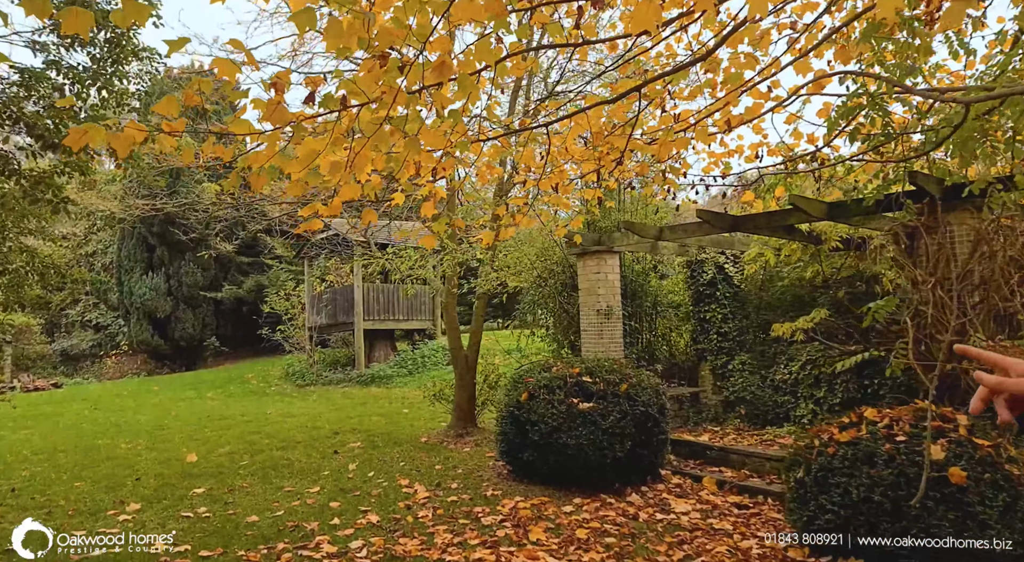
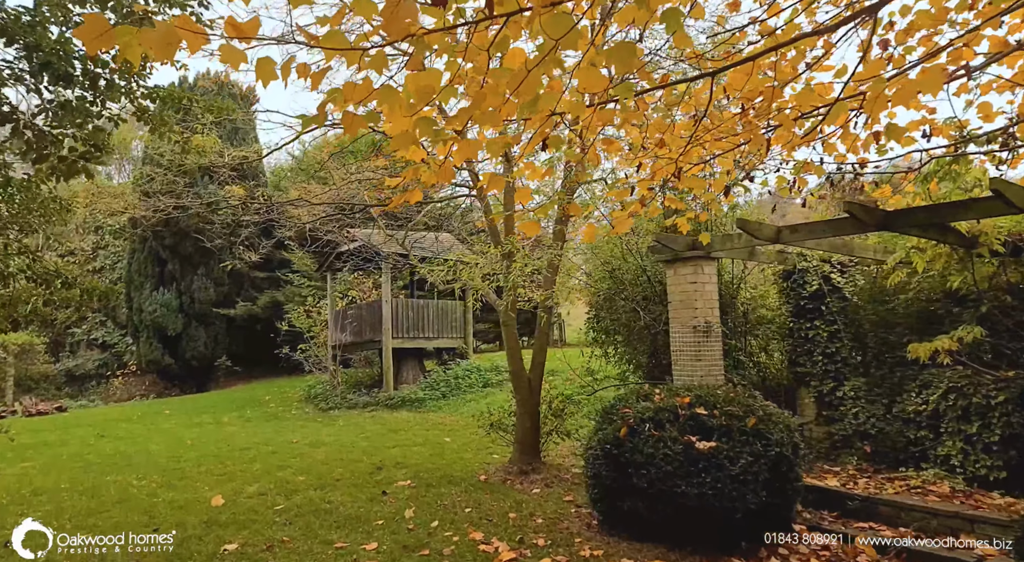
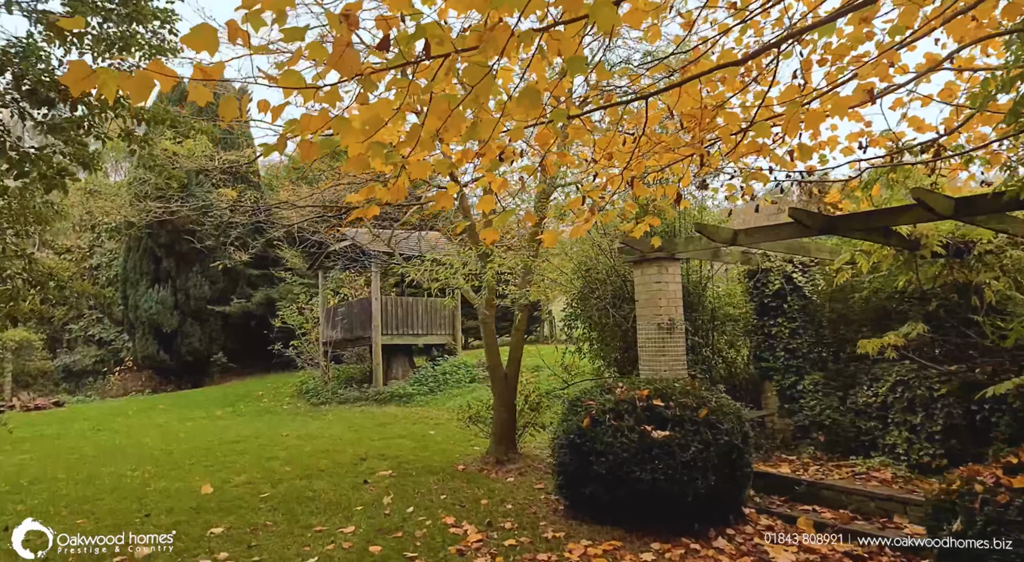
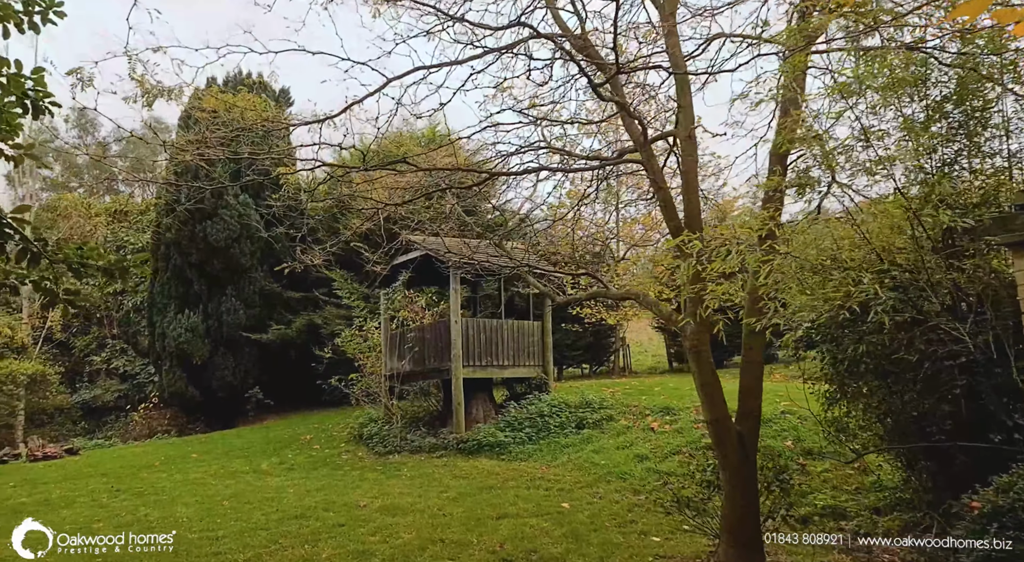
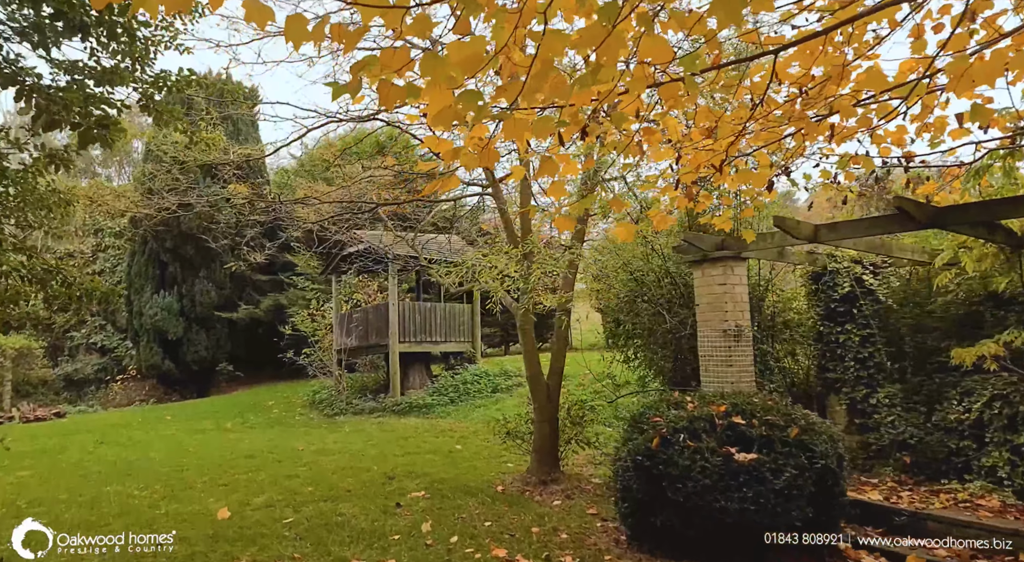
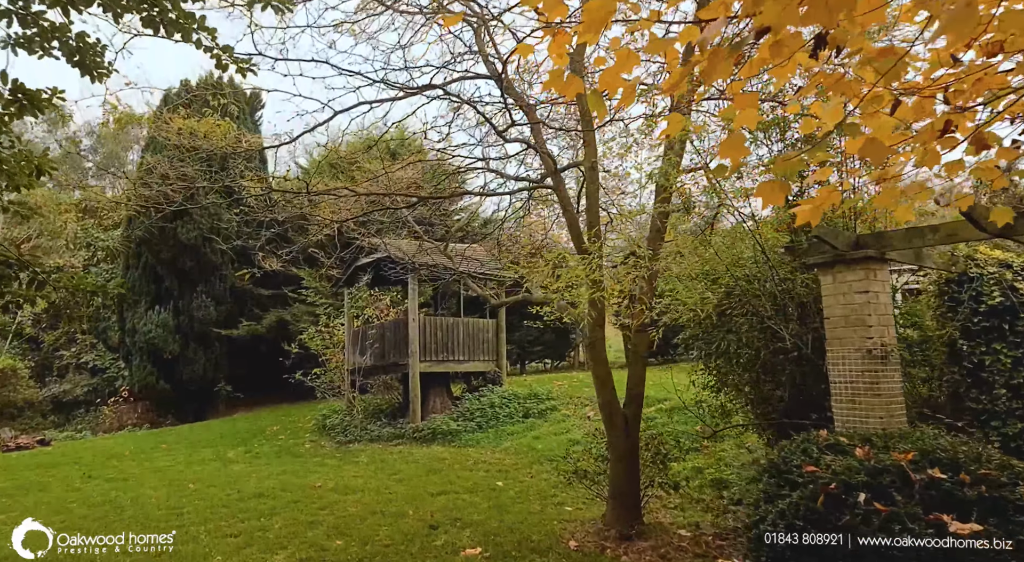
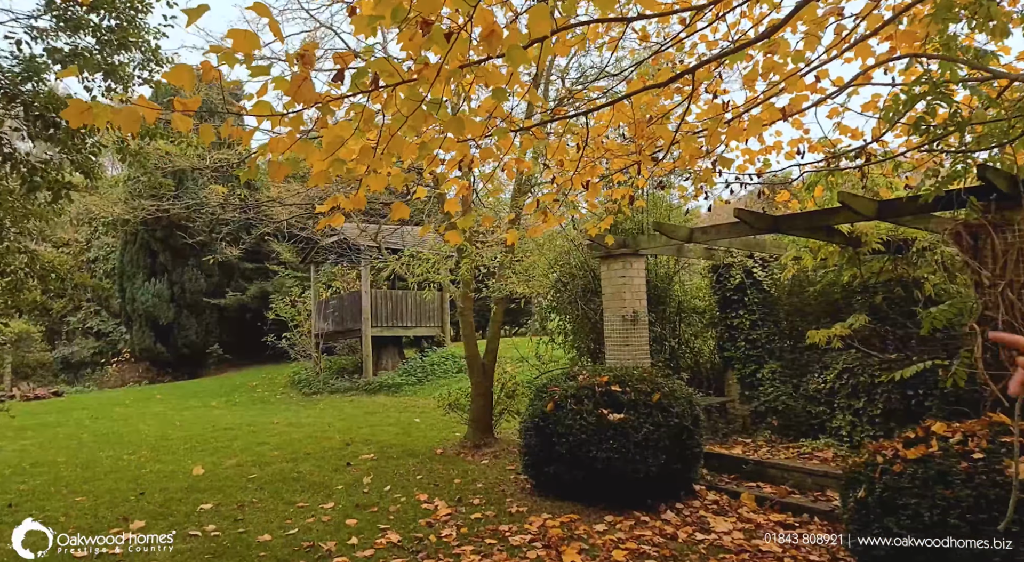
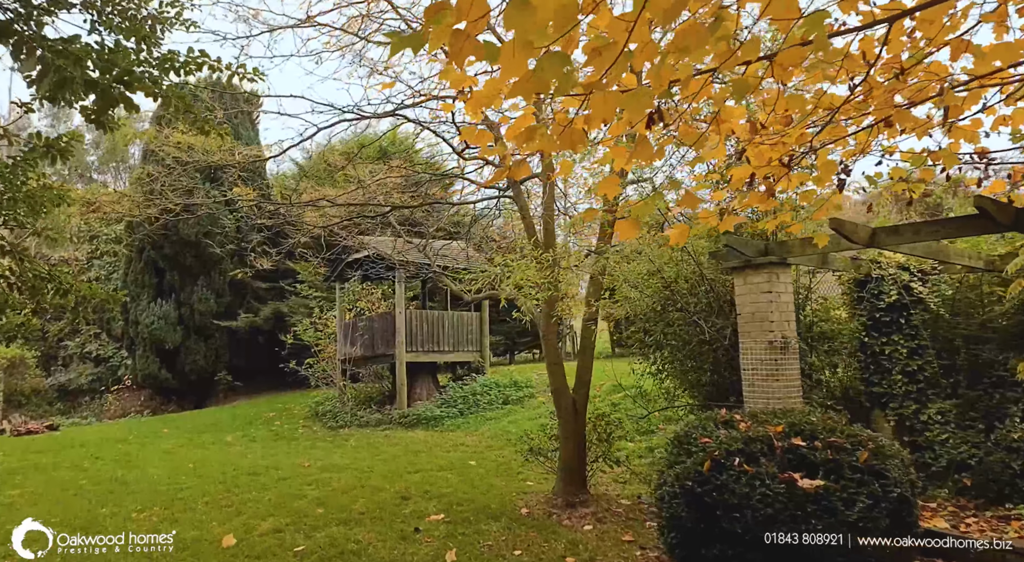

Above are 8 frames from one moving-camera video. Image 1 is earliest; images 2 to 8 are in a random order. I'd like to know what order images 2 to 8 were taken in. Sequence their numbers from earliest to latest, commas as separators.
7, 3, 2, 5, 8, 6, 4
